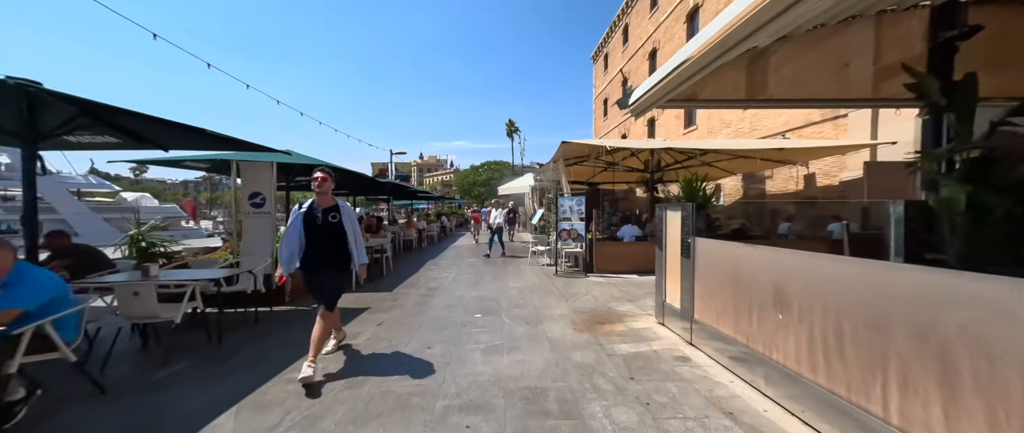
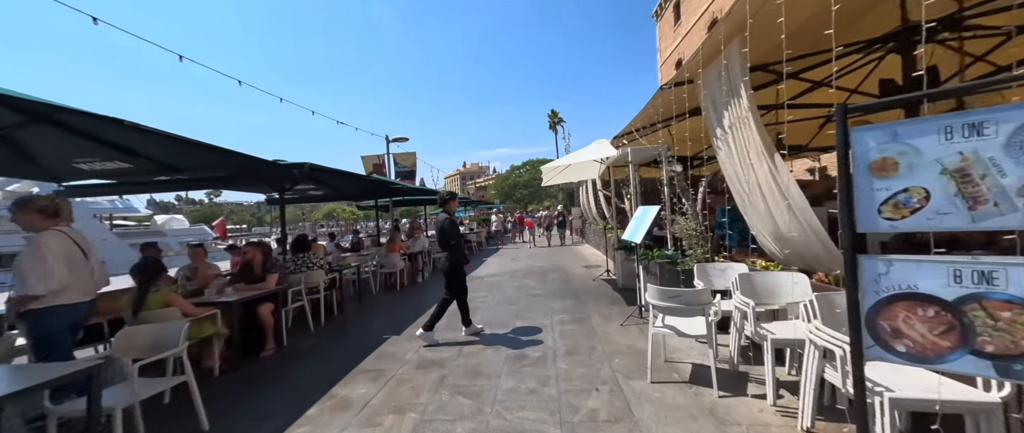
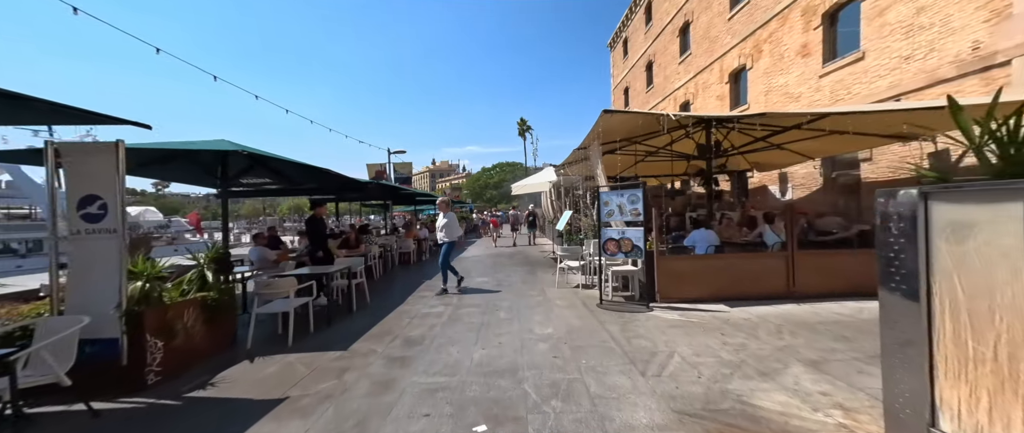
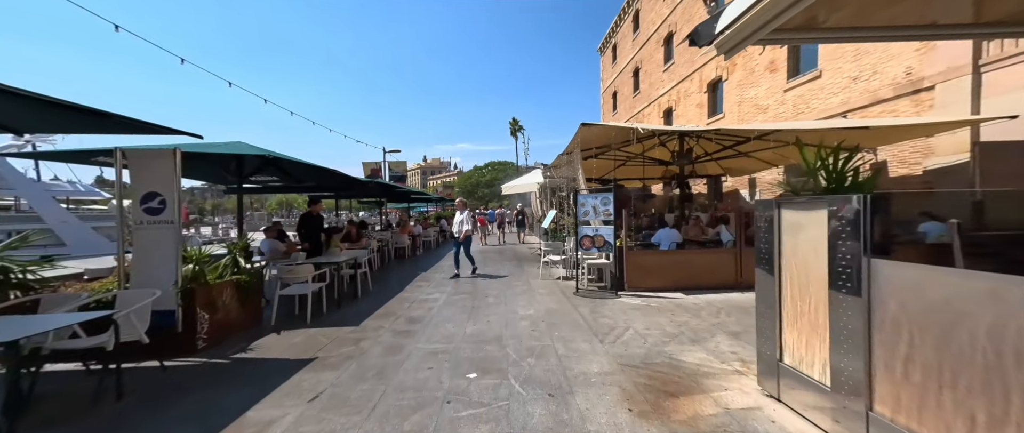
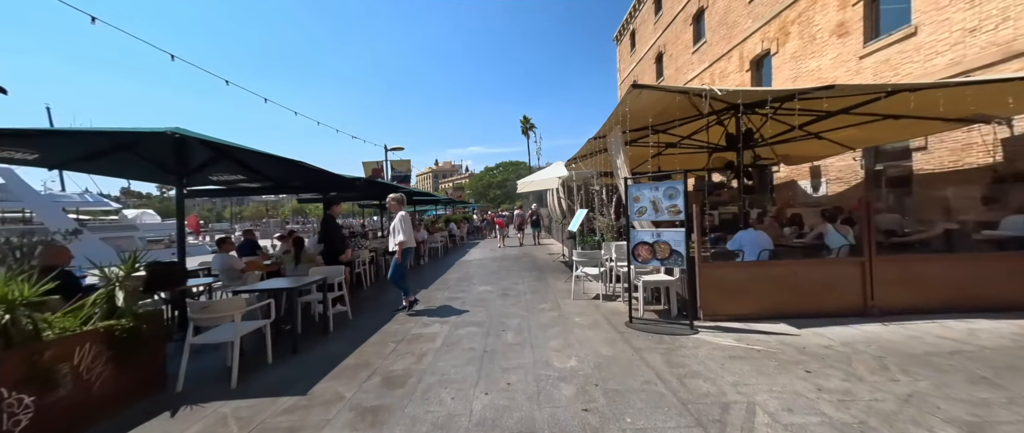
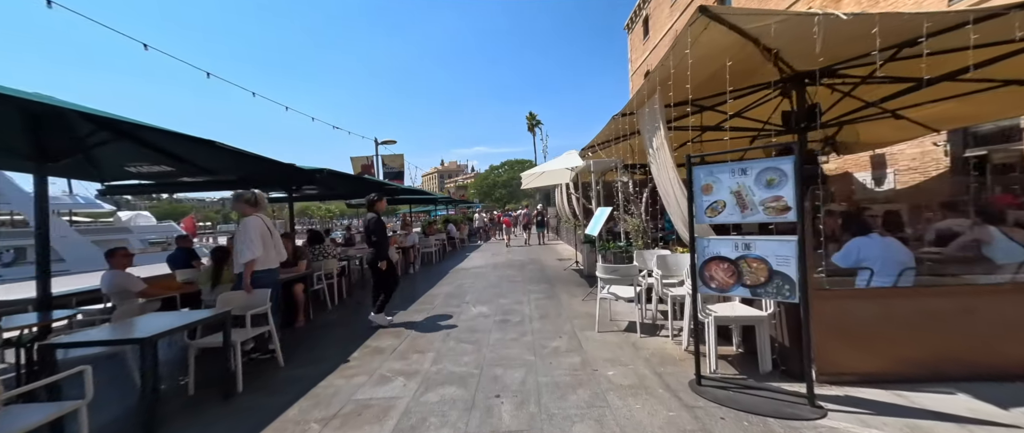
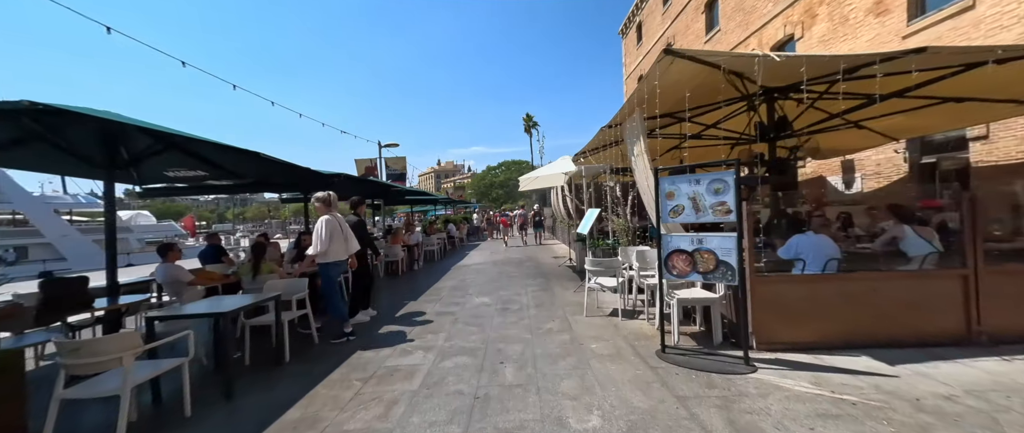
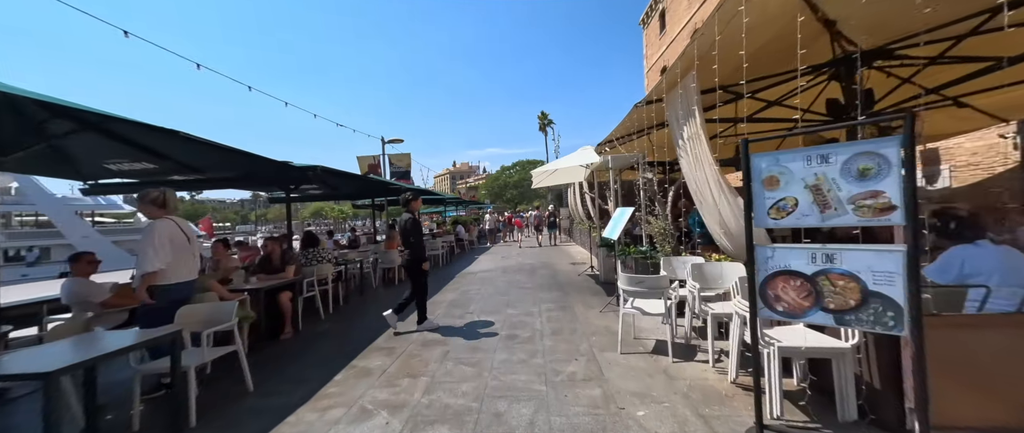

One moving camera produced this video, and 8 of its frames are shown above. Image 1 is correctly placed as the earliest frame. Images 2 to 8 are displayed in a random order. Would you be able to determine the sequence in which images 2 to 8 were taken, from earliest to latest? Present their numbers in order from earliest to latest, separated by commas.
4, 3, 5, 7, 6, 8, 2
